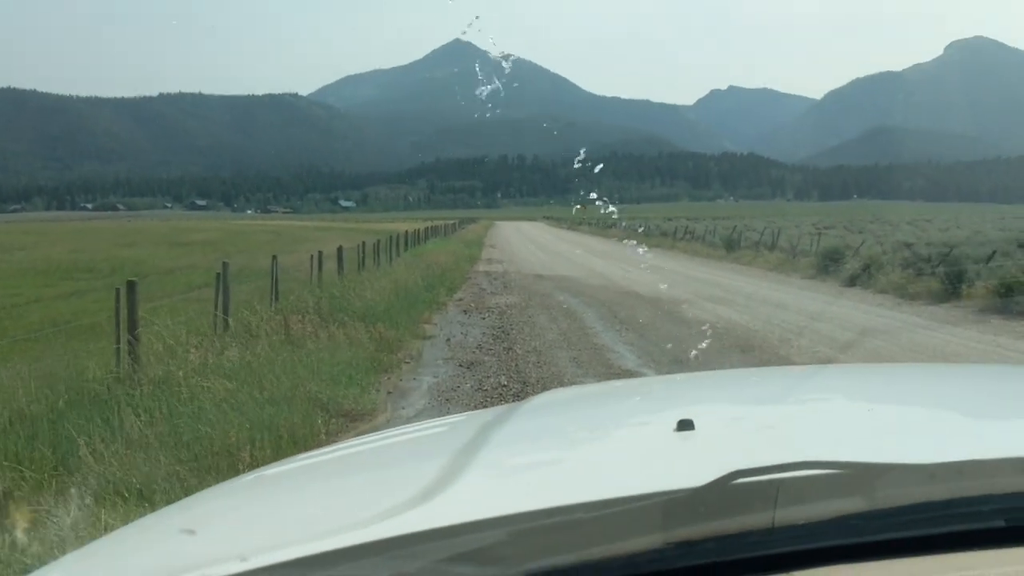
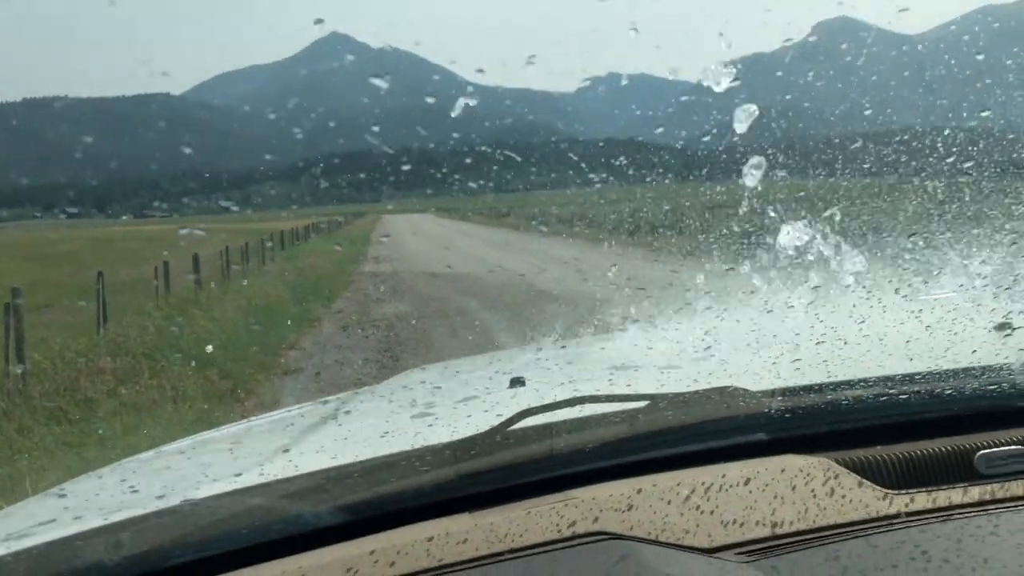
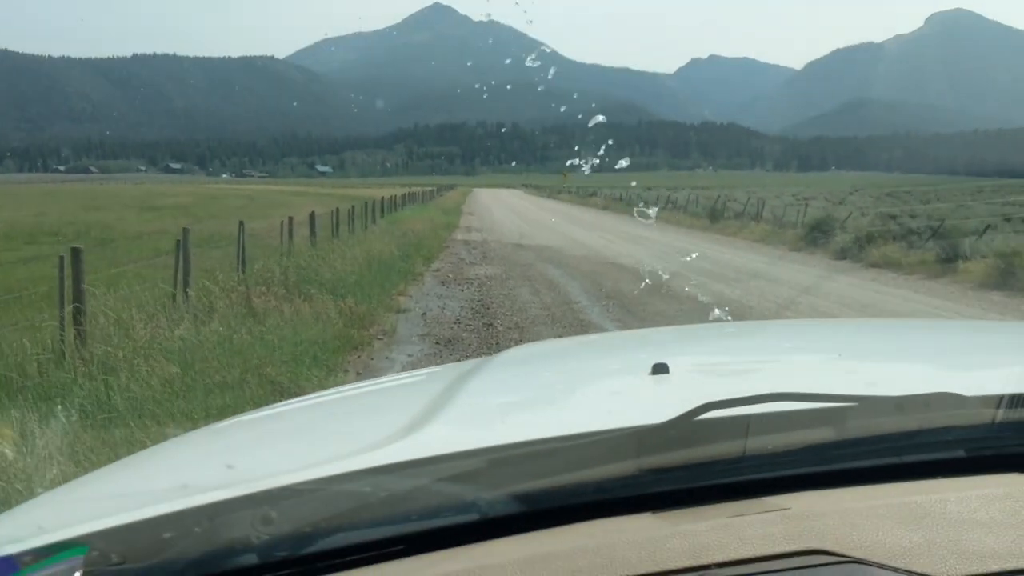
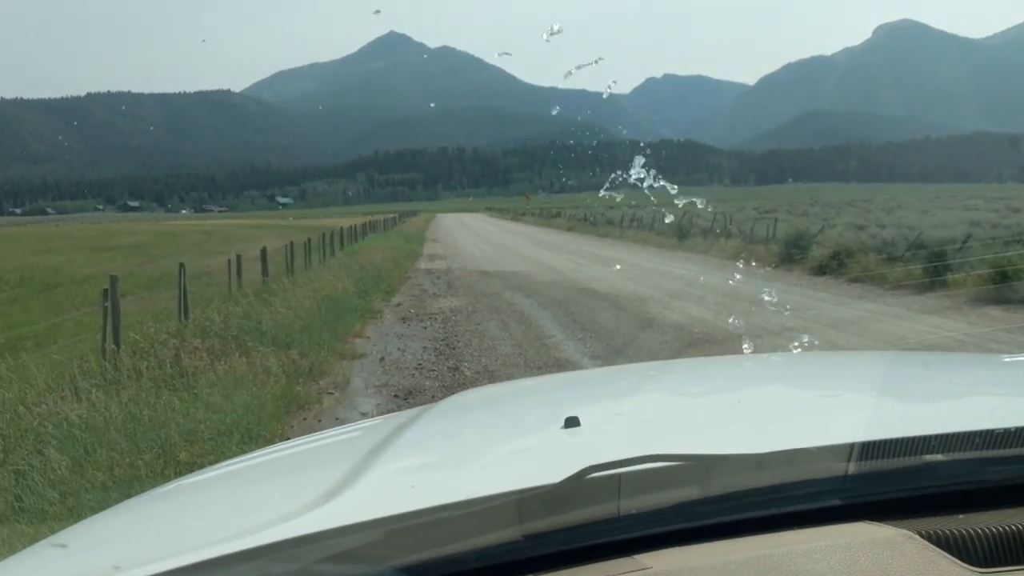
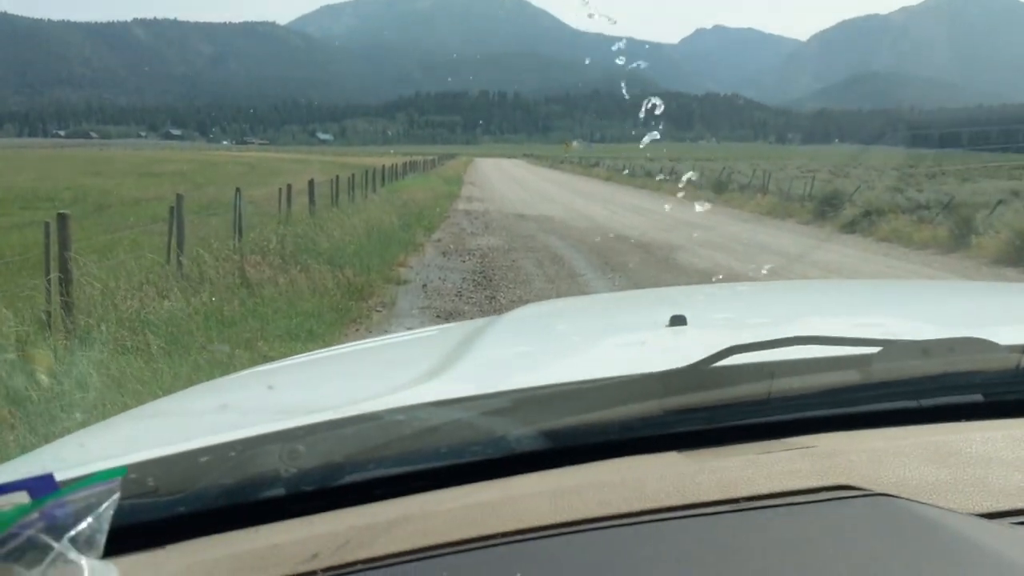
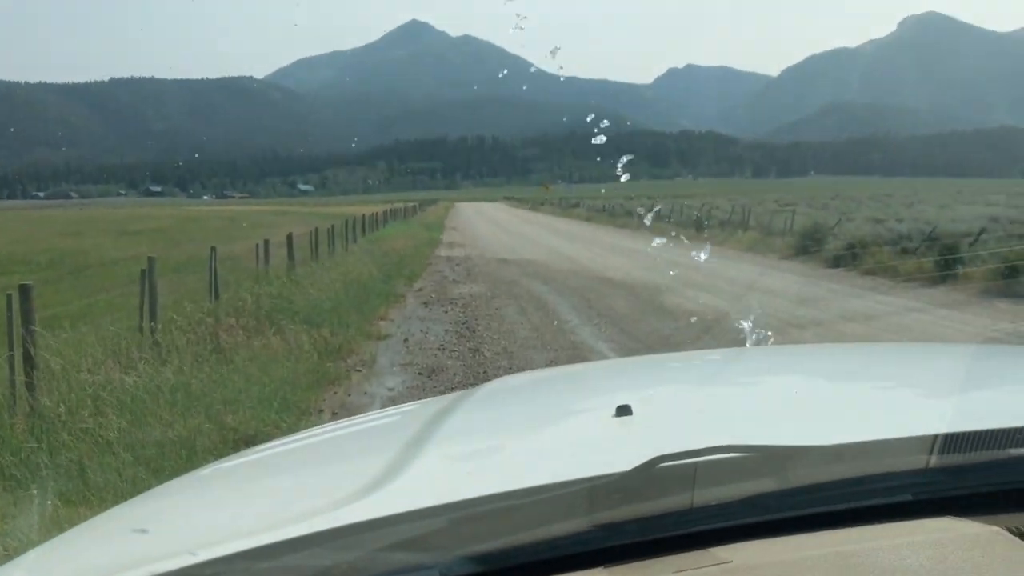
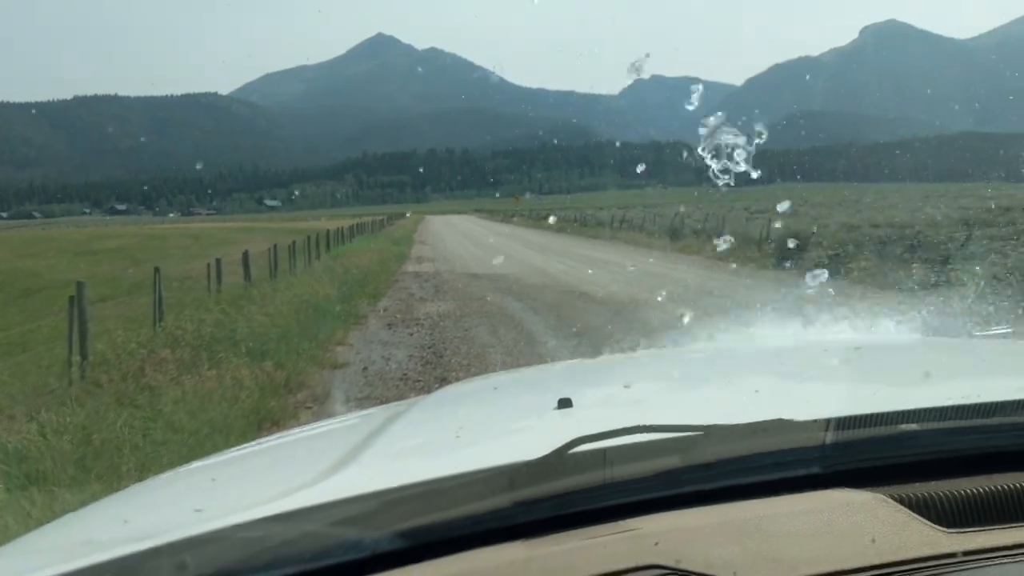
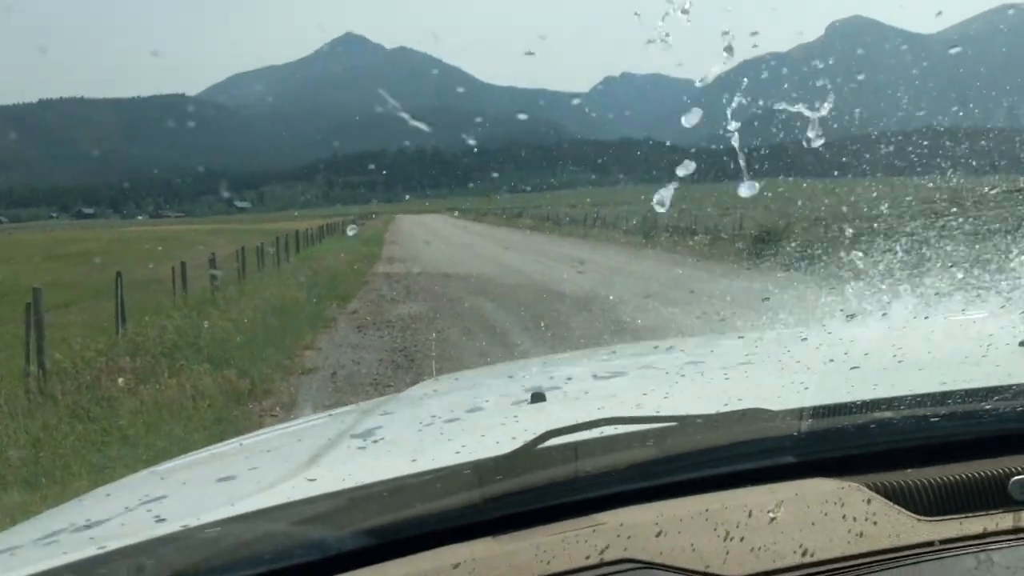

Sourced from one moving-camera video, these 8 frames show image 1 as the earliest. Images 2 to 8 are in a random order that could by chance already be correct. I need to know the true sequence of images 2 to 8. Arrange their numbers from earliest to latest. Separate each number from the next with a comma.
3, 5, 6, 4, 7, 8, 2
